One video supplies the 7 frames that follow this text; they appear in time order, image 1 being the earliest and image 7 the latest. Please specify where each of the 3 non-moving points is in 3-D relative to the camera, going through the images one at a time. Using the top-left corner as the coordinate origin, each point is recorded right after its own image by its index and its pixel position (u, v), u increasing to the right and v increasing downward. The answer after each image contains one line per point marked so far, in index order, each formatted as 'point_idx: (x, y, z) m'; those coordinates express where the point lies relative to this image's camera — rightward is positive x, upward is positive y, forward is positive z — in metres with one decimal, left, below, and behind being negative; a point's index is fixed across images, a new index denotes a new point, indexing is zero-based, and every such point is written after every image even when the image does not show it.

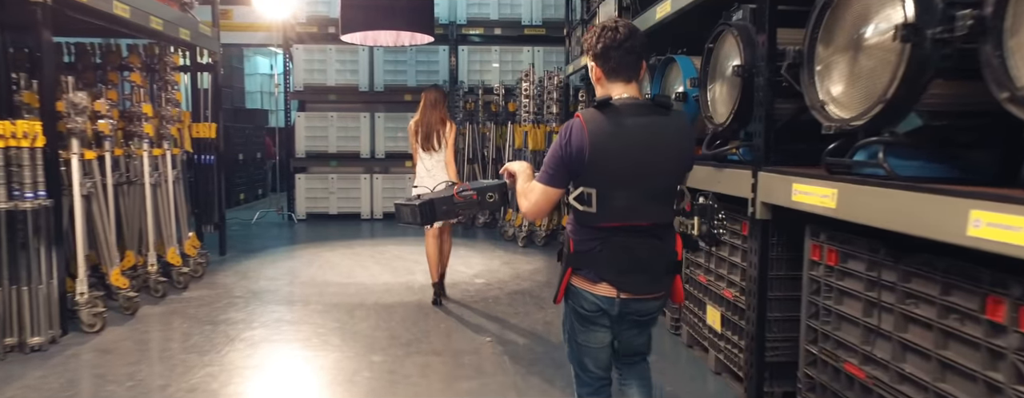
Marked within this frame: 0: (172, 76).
0: (-2.7, +1.0, +4.7) m
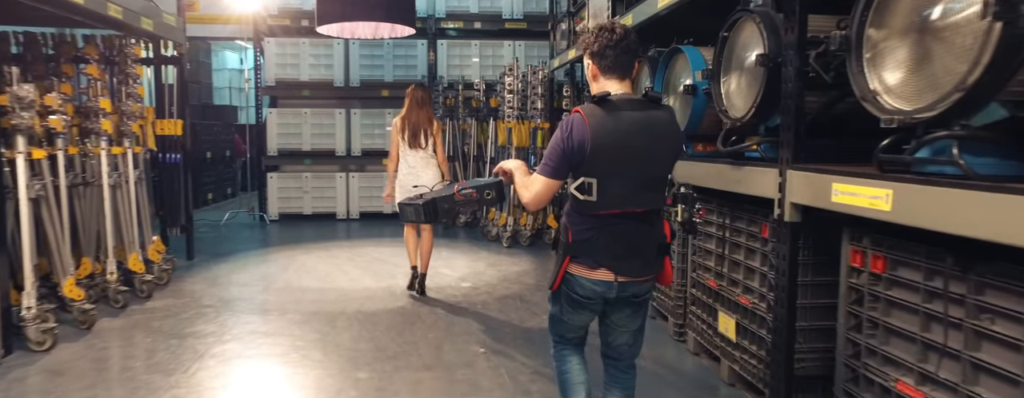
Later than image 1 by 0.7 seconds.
0: (-2.8, +1.0, +4.3) m
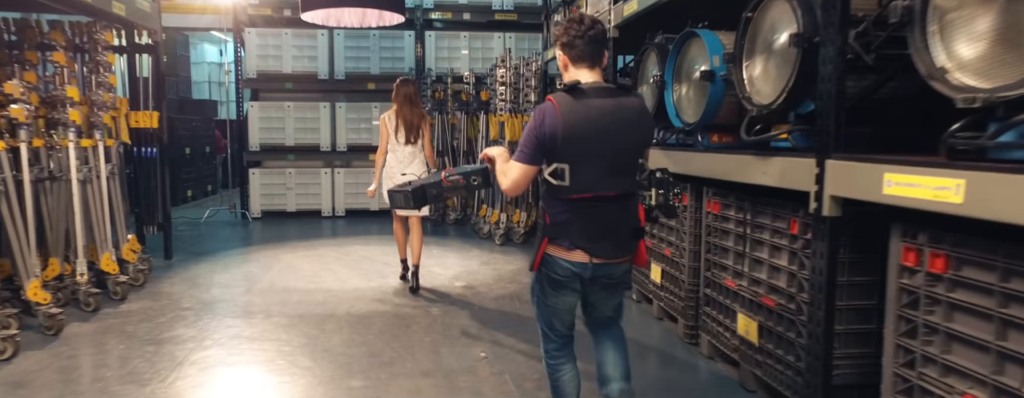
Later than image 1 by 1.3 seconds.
0: (-2.8, +1.0, +4.1) m
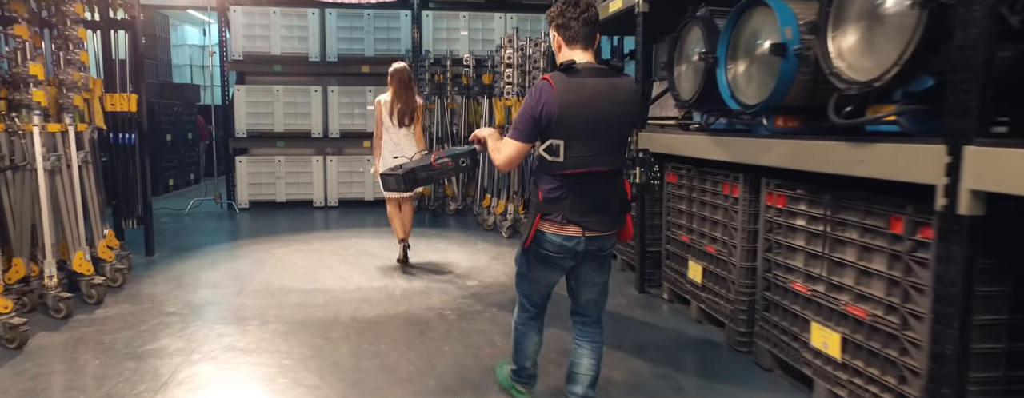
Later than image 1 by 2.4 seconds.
0: (-2.7, +1.0, +3.6) m
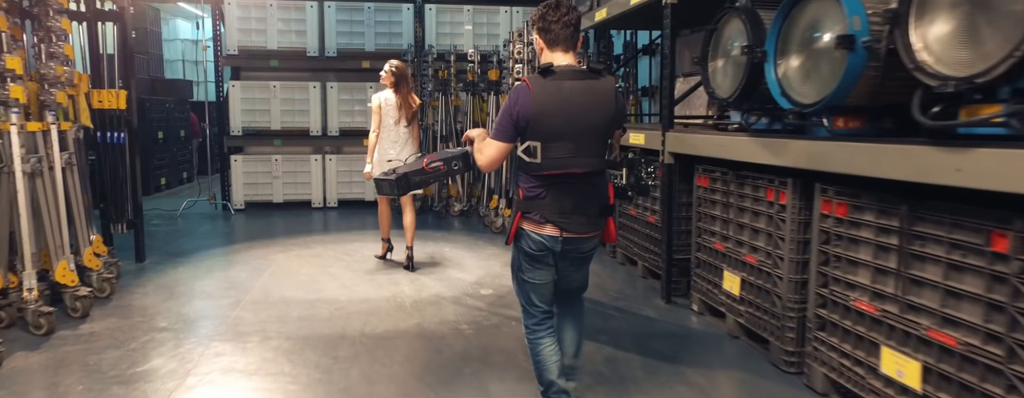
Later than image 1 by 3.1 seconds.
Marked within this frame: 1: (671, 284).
0: (-2.6, +1.0, +3.4) m
1: (+0.9, -0.5, +3.5) m
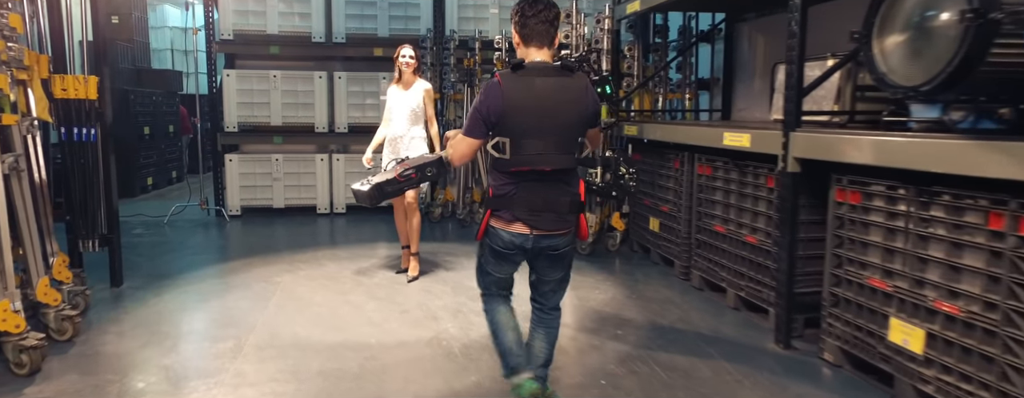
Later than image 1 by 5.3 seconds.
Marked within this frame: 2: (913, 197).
0: (-2.2, +0.9, +2.6) m
1: (+1.3, -0.6, +2.8) m
2: (+1.4, 0.0, +2.1) m
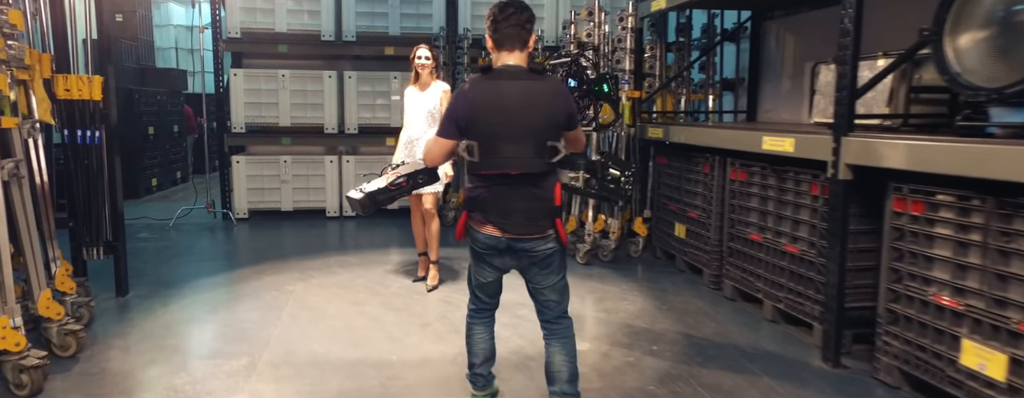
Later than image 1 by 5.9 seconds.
0: (-2.1, +0.9, +2.4) m
1: (+1.4, -0.6, +2.6) m
2: (+1.6, 0.0, +2.0) m
